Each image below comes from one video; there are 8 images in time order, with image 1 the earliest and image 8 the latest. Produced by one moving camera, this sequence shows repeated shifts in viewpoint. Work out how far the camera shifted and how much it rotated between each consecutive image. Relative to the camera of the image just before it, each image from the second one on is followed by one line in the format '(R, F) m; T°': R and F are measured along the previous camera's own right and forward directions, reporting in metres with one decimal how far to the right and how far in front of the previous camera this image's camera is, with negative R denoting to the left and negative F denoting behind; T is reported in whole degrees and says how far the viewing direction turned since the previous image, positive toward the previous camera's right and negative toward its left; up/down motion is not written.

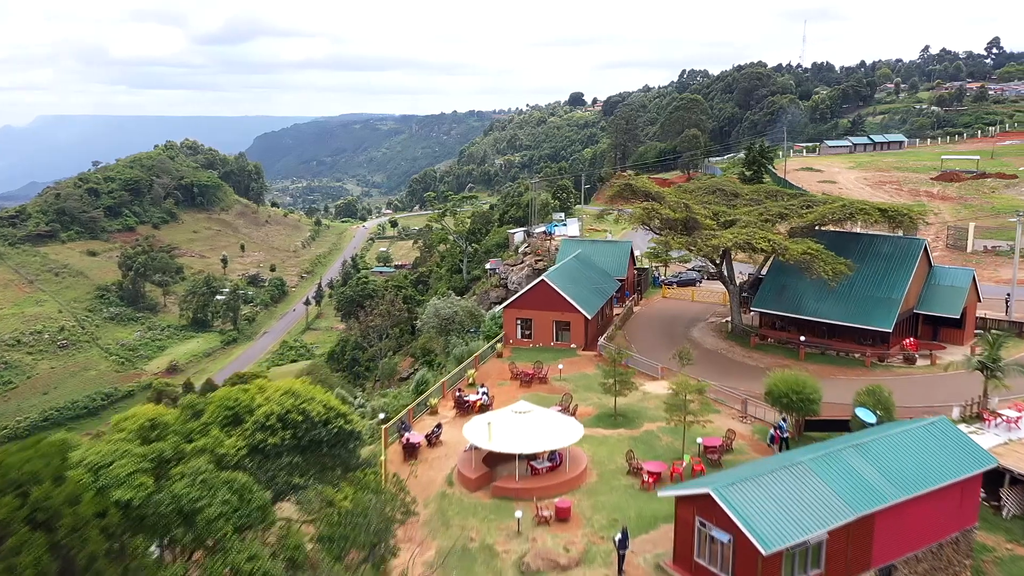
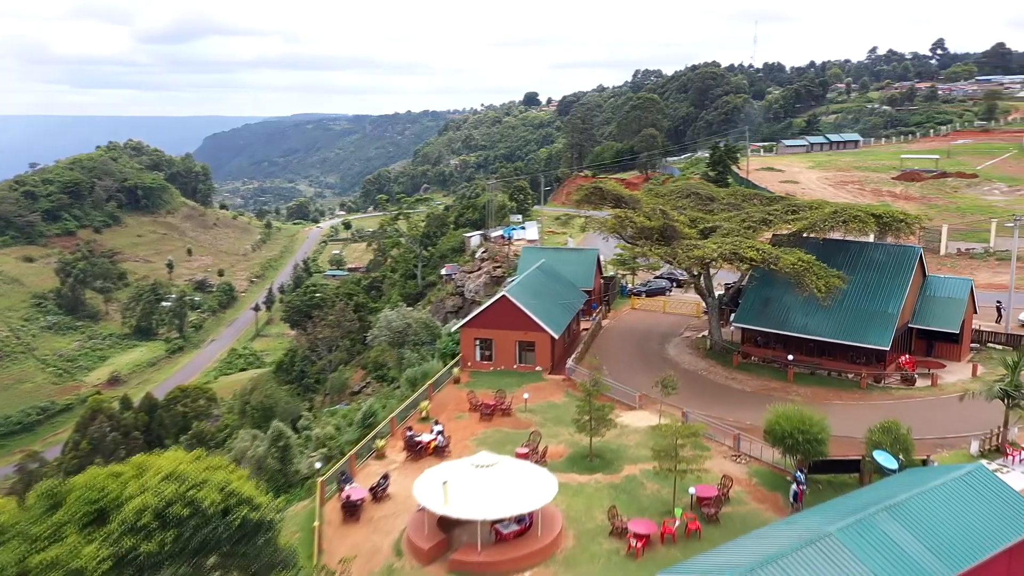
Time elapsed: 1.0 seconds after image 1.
(0.0, +3.6) m; +3°
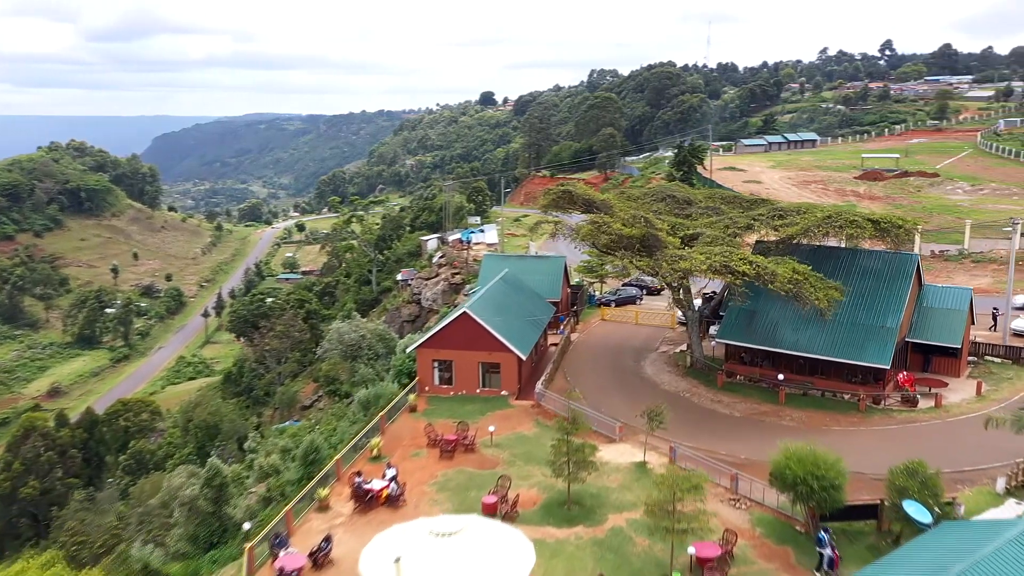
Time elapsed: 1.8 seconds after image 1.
(-0.1, +3.2) m; +3°
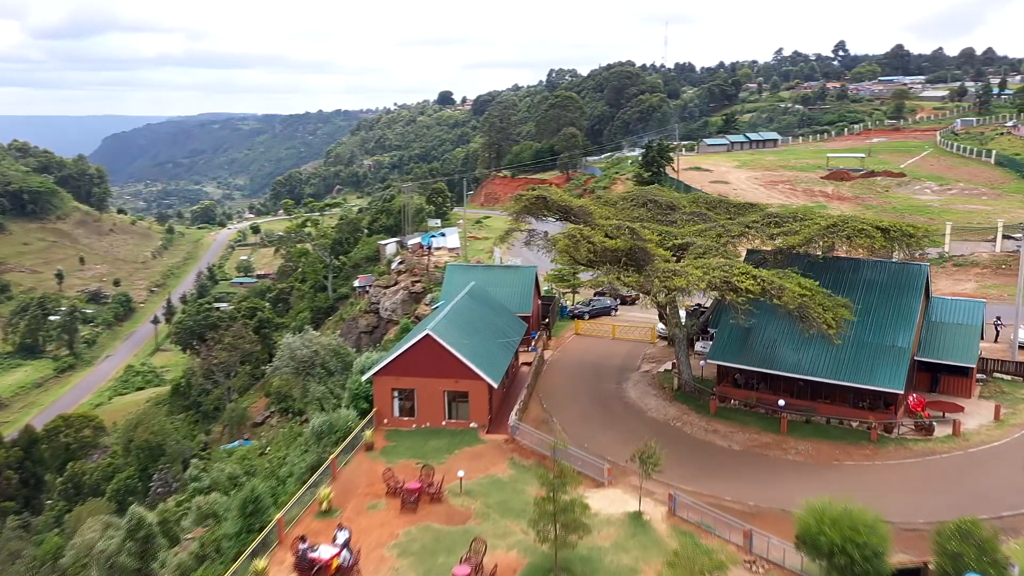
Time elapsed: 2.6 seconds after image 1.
(-0.3, +3.2) m; +3°
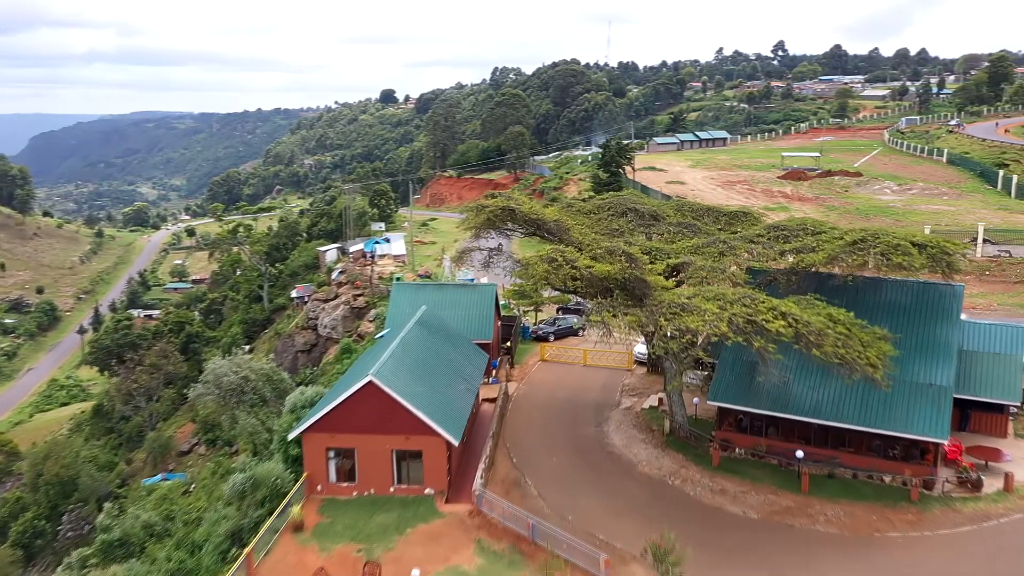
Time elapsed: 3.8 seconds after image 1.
(-0.4, +4.6) m; +4°
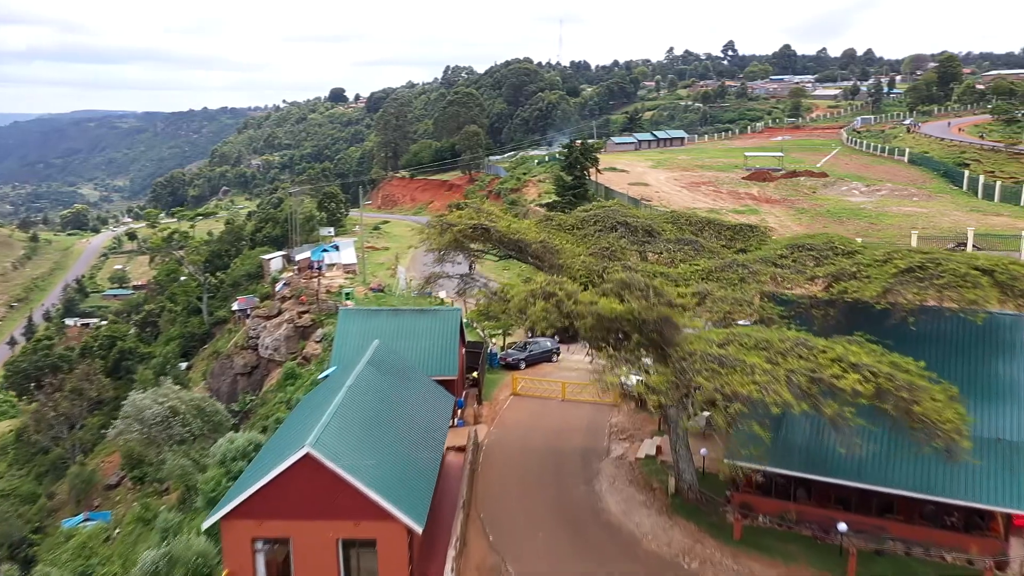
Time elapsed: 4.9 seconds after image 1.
(-0.4, +4.2) m; +3°
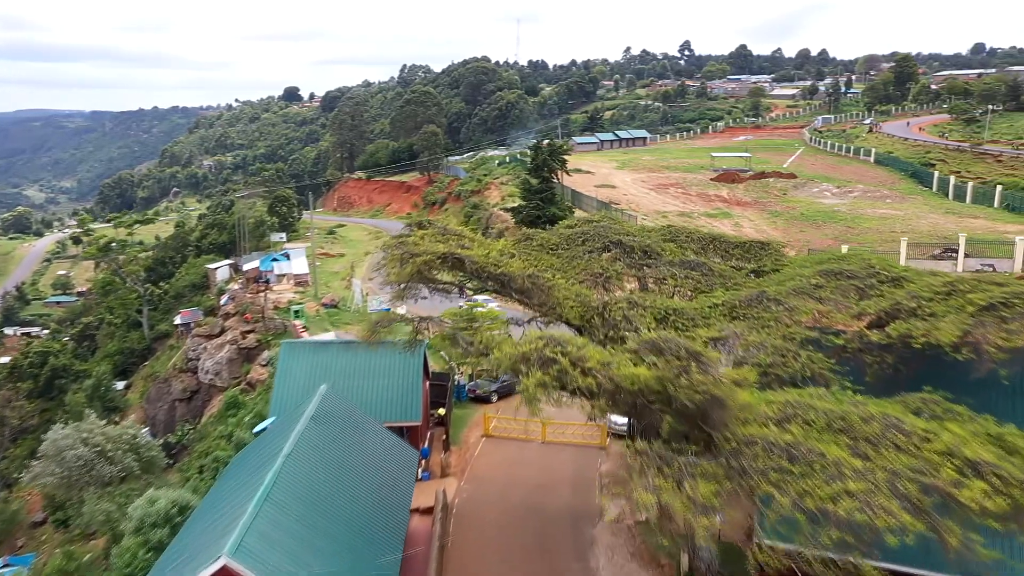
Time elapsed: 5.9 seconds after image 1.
(-0.3, +3.6) m; +3°
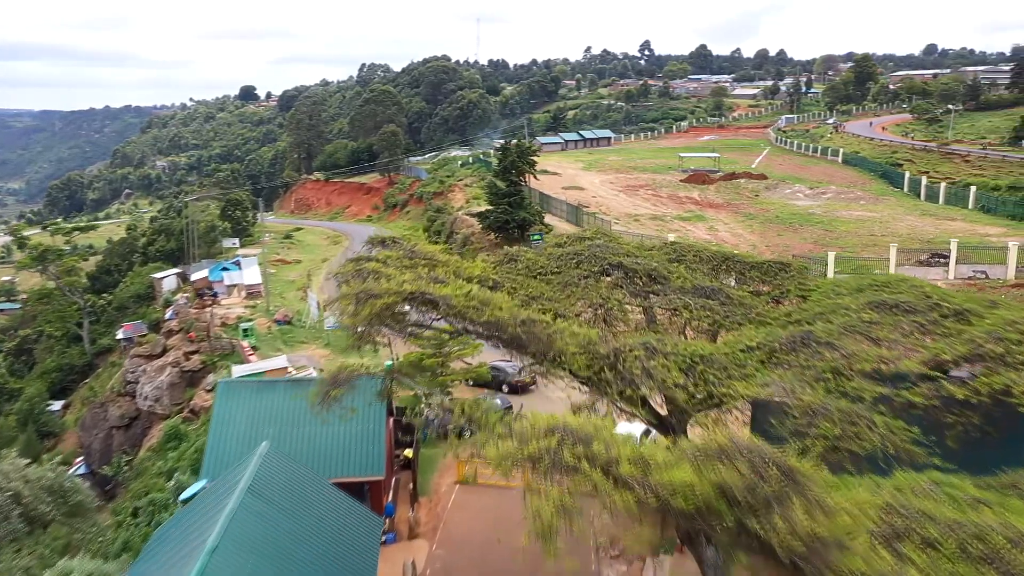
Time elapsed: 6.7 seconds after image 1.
(-0.3, +3.1) m; +3°
